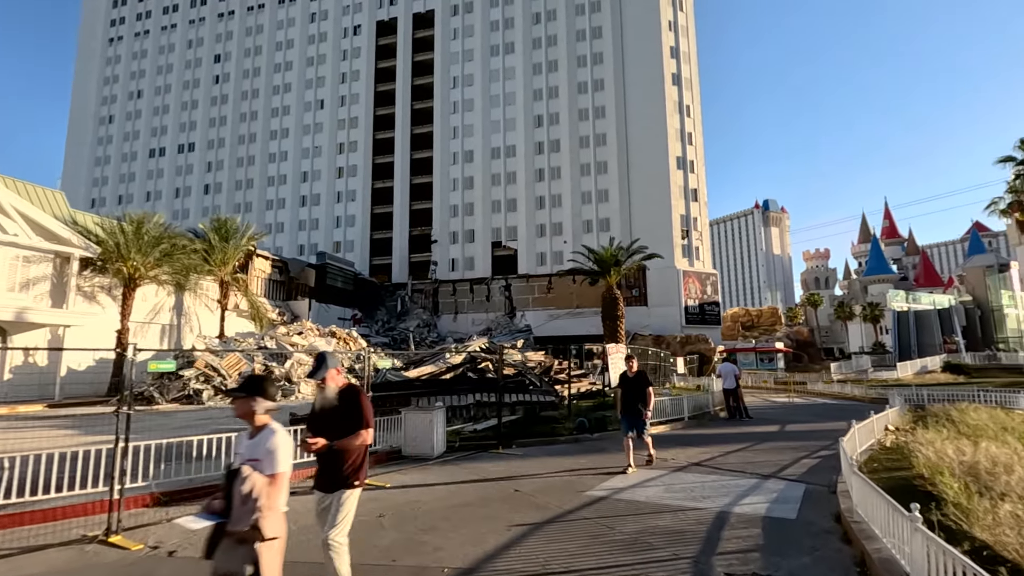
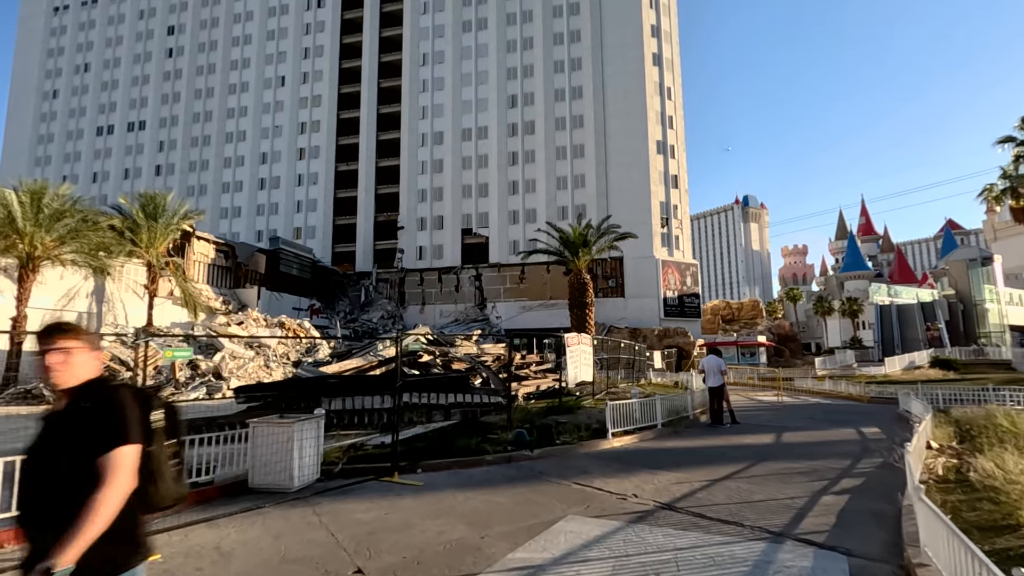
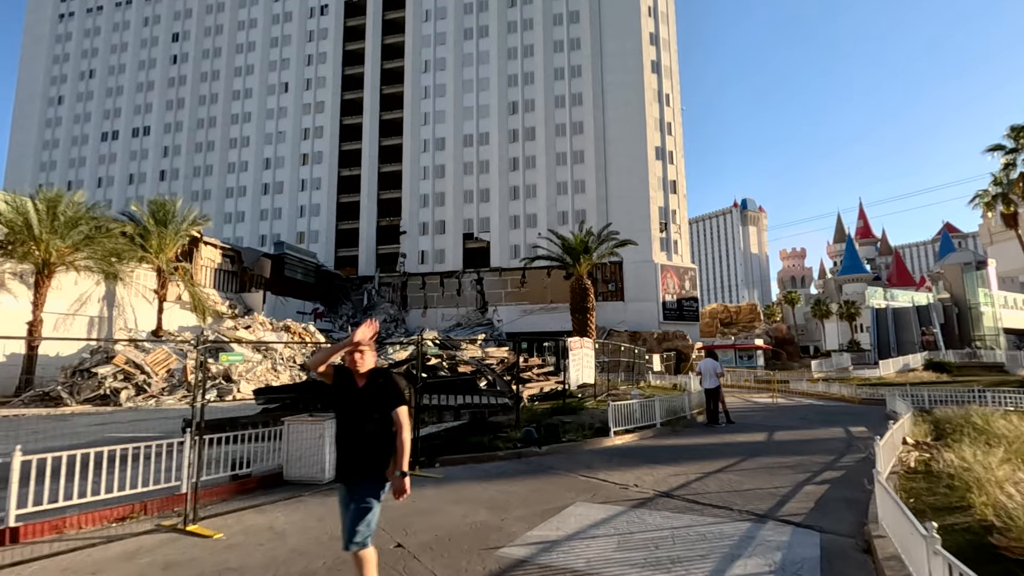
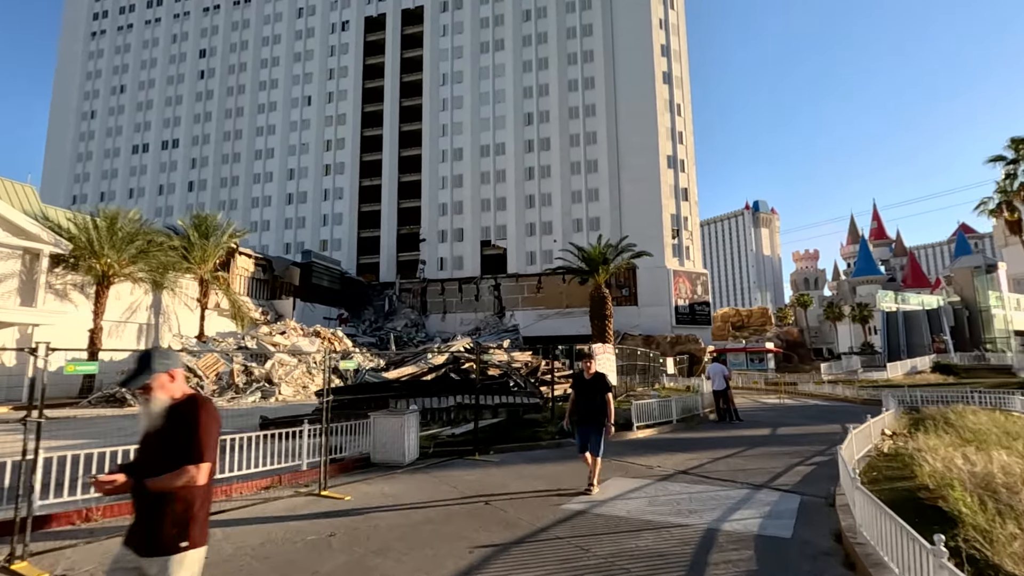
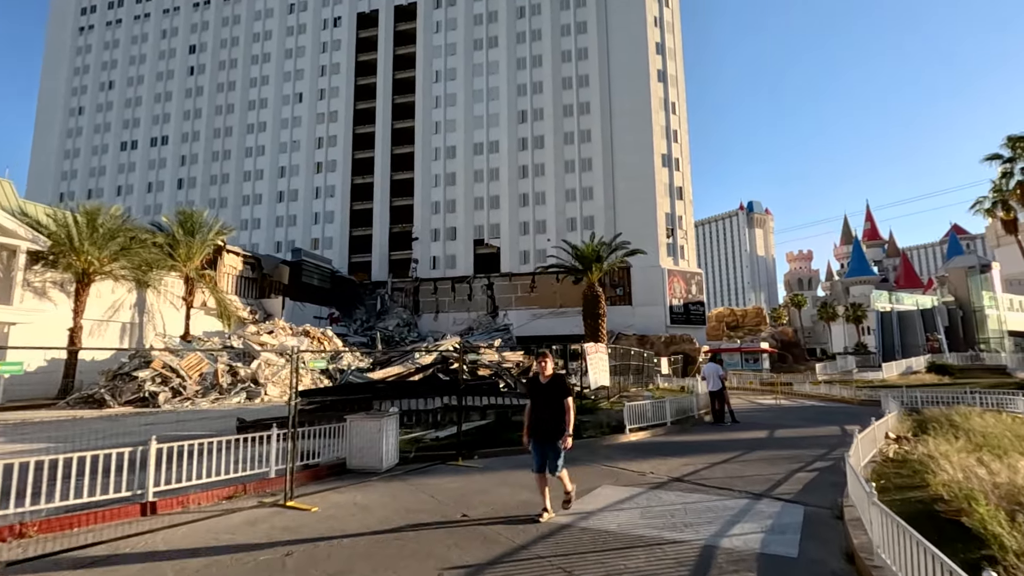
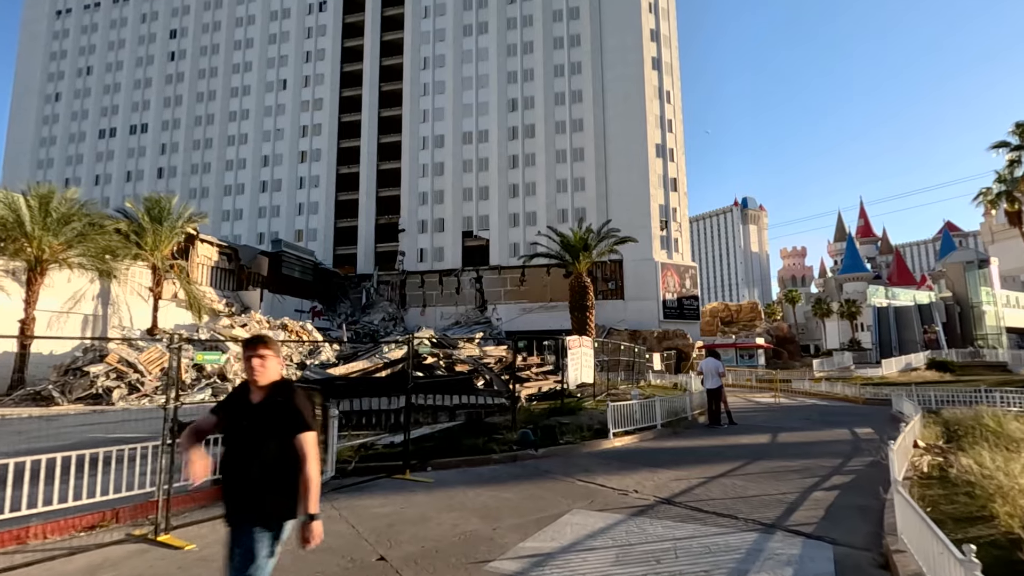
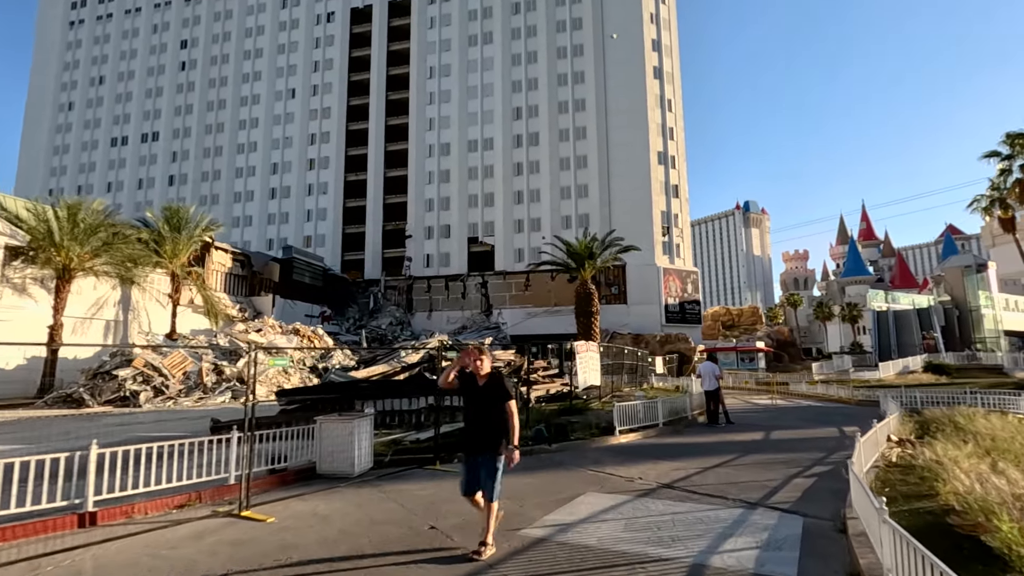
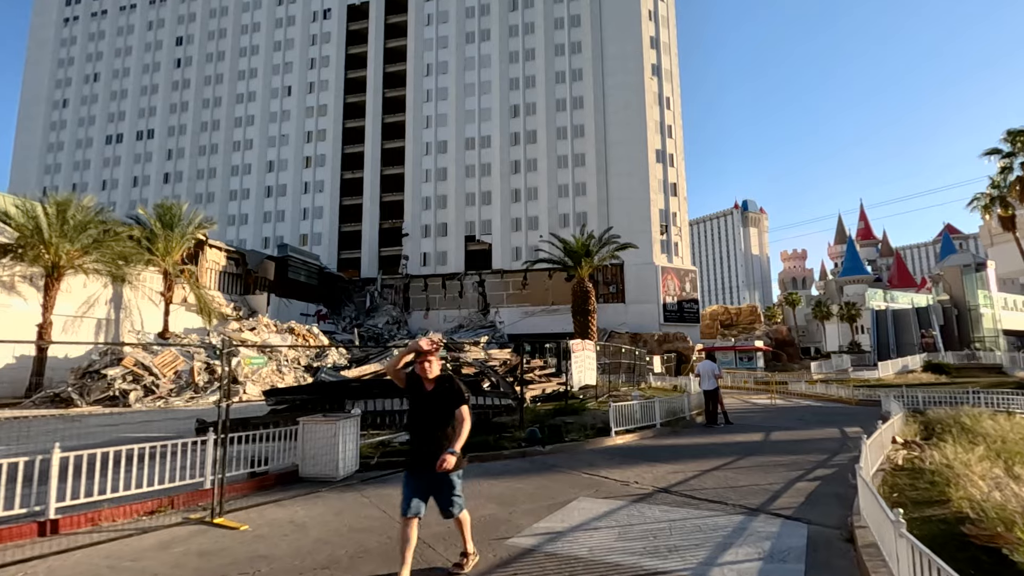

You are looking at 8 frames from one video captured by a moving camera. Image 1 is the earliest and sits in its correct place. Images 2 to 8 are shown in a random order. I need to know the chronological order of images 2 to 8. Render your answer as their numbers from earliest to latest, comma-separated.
4, 5, 7, 8, 3, 6, 2
